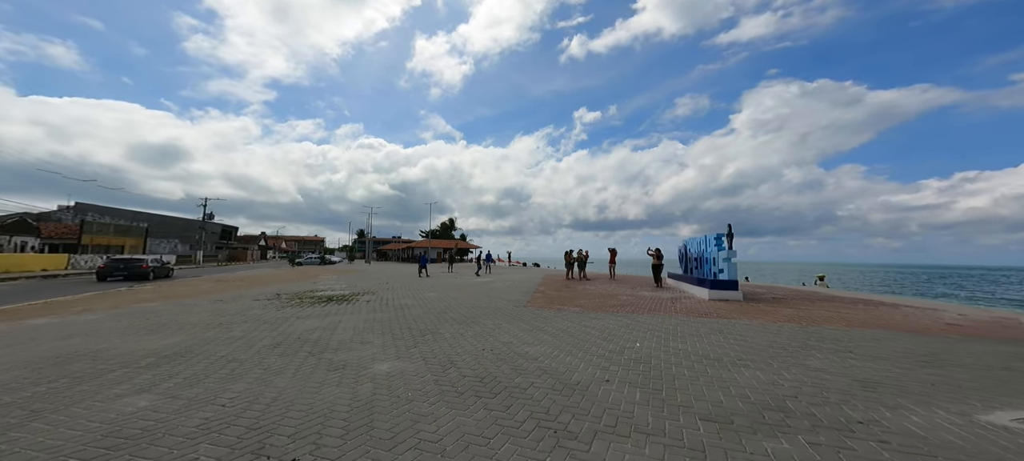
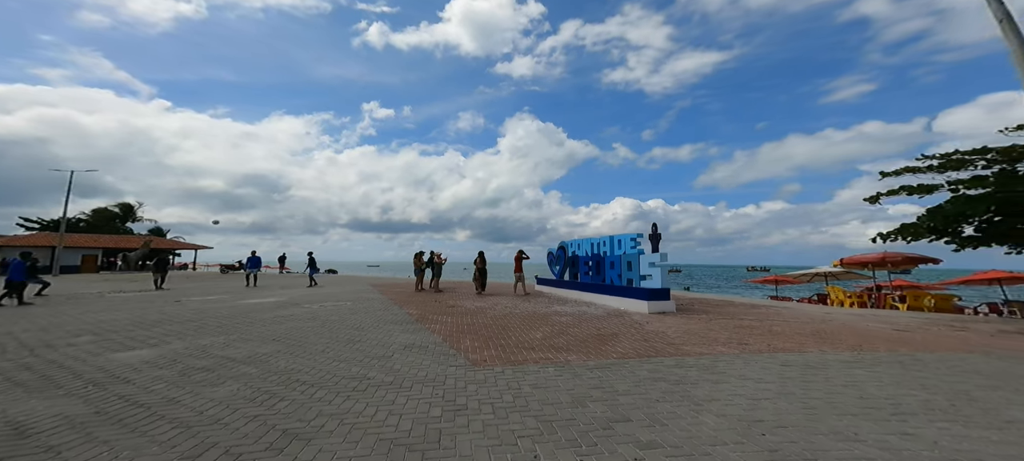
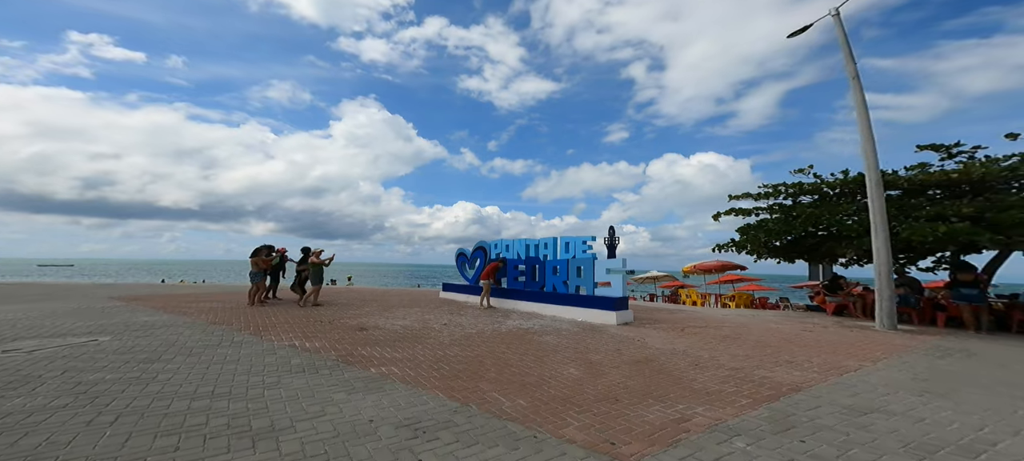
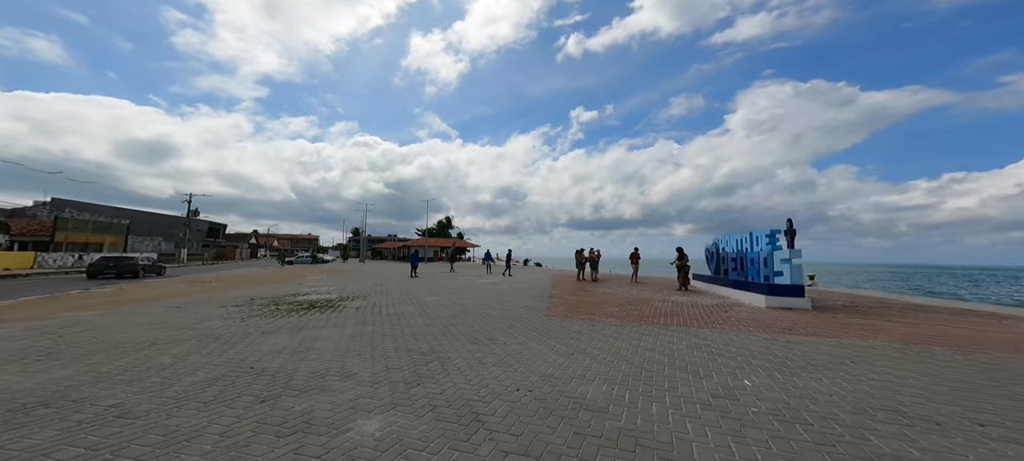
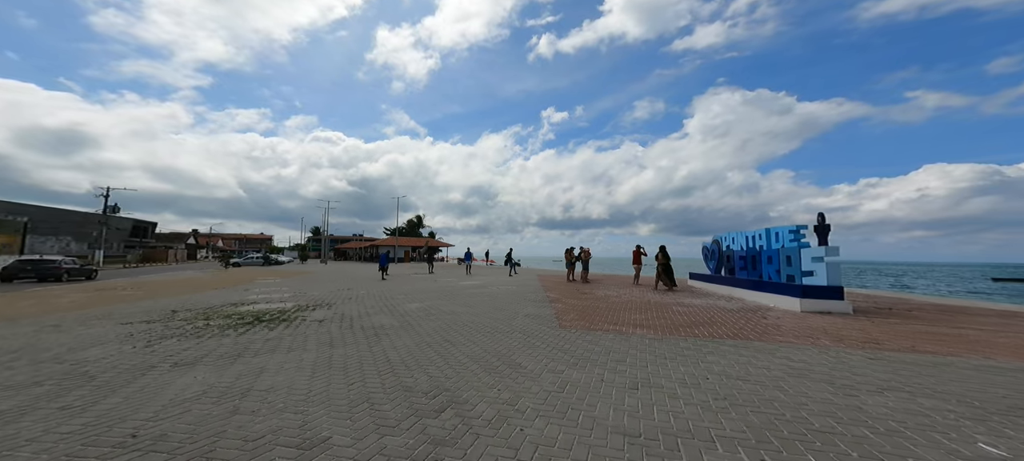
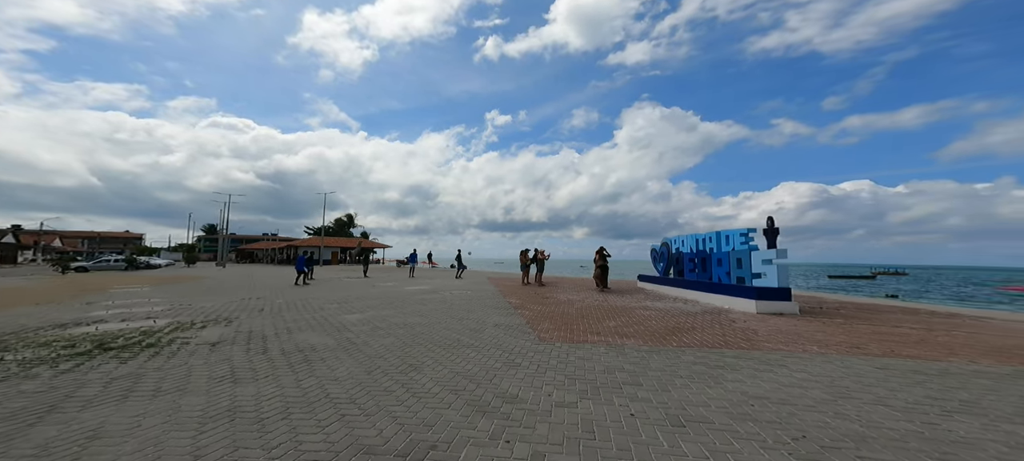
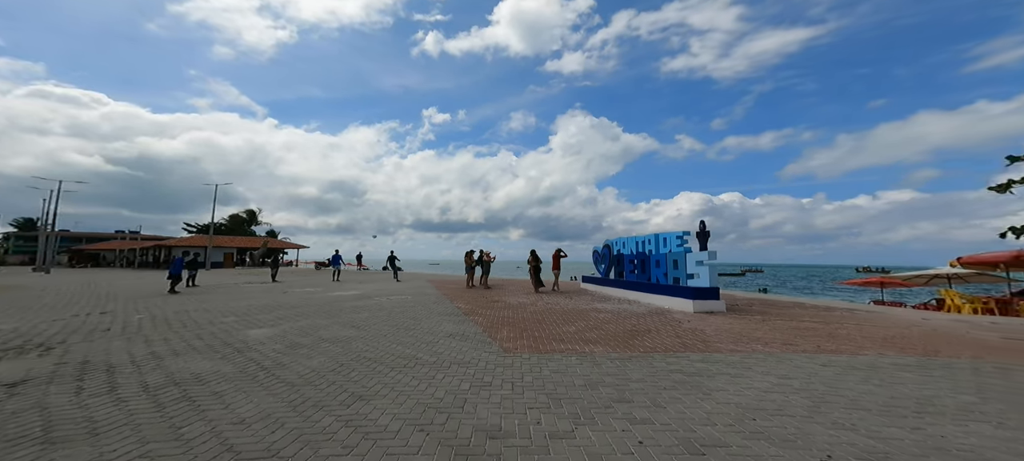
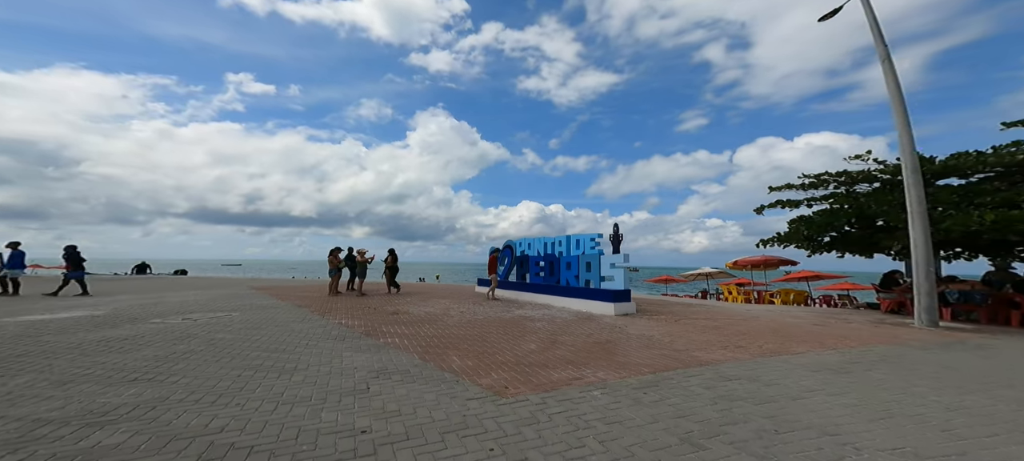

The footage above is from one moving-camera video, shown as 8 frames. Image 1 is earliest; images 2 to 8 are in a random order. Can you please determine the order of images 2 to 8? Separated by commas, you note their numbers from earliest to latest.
4, 5, 6, 7, 2, 8, 3
